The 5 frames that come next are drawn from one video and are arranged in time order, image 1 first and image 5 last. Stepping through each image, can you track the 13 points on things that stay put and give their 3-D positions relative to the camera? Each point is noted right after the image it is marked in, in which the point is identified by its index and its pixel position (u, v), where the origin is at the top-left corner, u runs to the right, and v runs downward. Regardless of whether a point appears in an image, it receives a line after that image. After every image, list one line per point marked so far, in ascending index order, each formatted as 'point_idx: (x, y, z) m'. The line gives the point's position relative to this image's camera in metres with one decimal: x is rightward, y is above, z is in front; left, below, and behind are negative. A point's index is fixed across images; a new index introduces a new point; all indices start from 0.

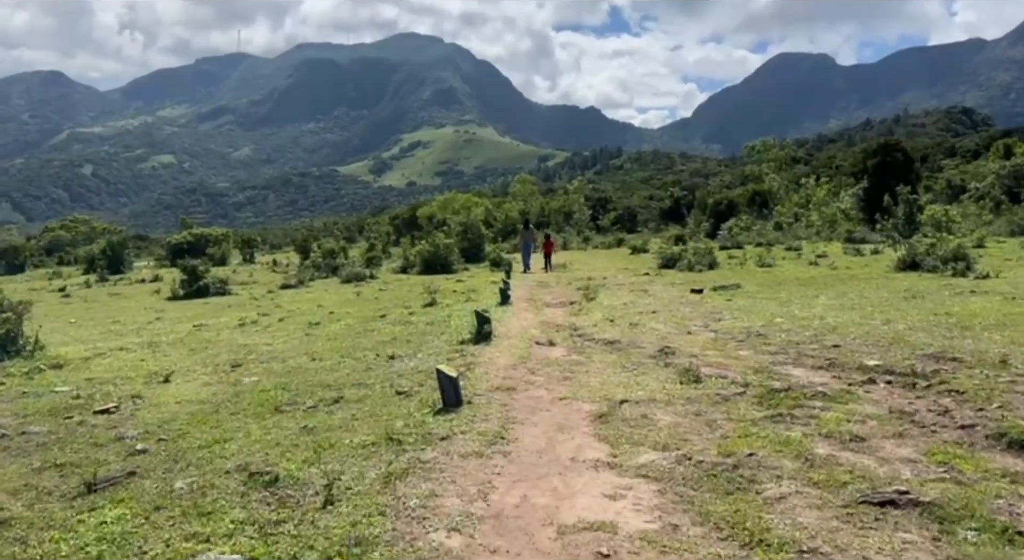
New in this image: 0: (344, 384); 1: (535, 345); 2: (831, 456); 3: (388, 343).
0: (-3.0, -1.9, +14.3) m
1: (+0.5, -1.4, +17.0) m
2: (+3.5, -1.9, +8.8) m
3: (-2.9, -1.5, +18.7) m
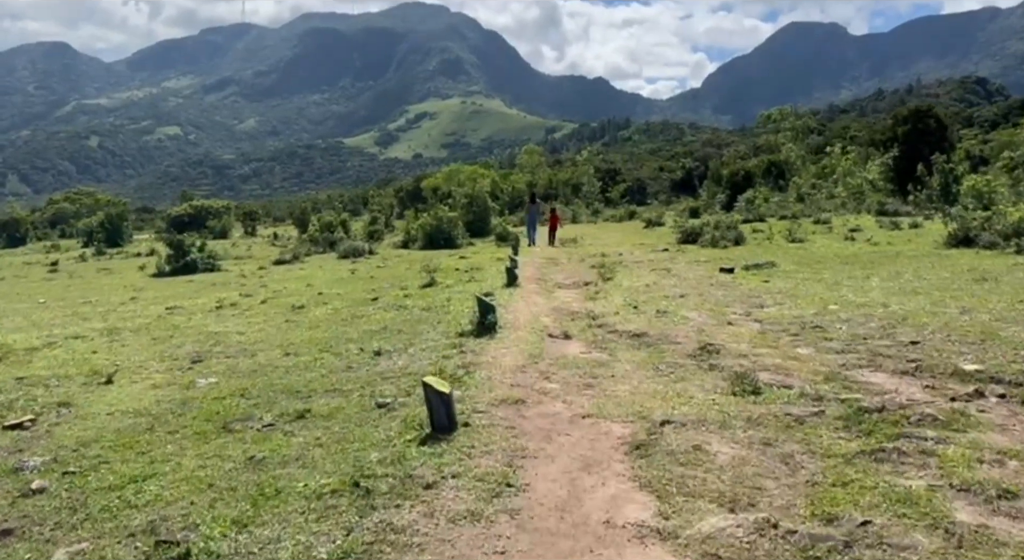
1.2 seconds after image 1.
0: (-2.8, -1.6, +11.7) m
1: (+0.6, -1.0, +14.3) m
2: (+3.5, -1.9, +6.1) m
3: (-2.7, -1.1, +16.0) m
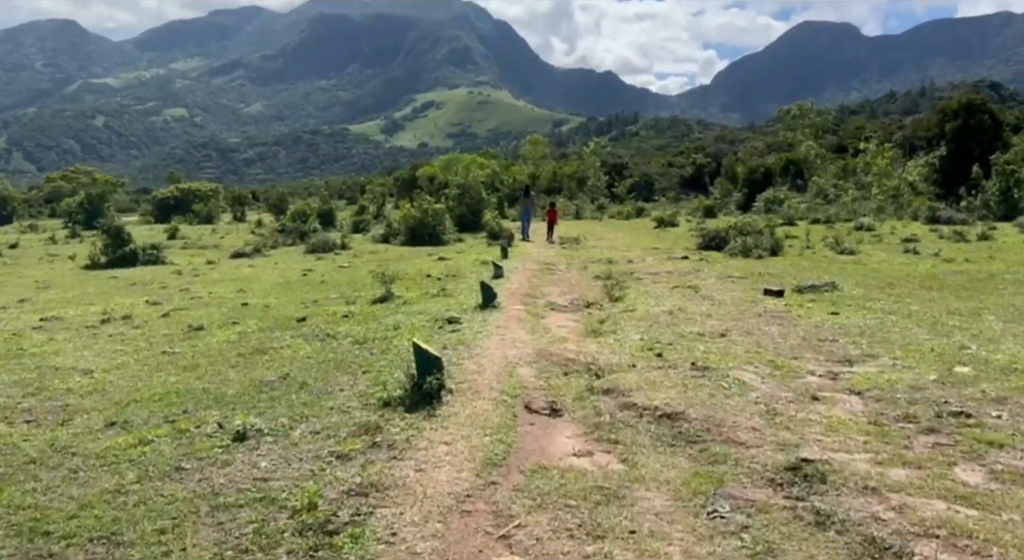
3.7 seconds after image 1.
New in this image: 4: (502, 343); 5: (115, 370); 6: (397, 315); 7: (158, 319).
0: (-3.4, -2.0, +6.2) m
1: (+0.1, -1.5, +8.8) m
2: (+3.0, -2.5, +0.6) m
3: (-3.2, -1.4, +10.6) m
4: (-0.2, -0.9, +12.4) m
5: (-6.1, -1.4, +12.5) m
6: (-2.2, -0.7, +15.8) m
7: (-7.6, -0.8, +17.4) m
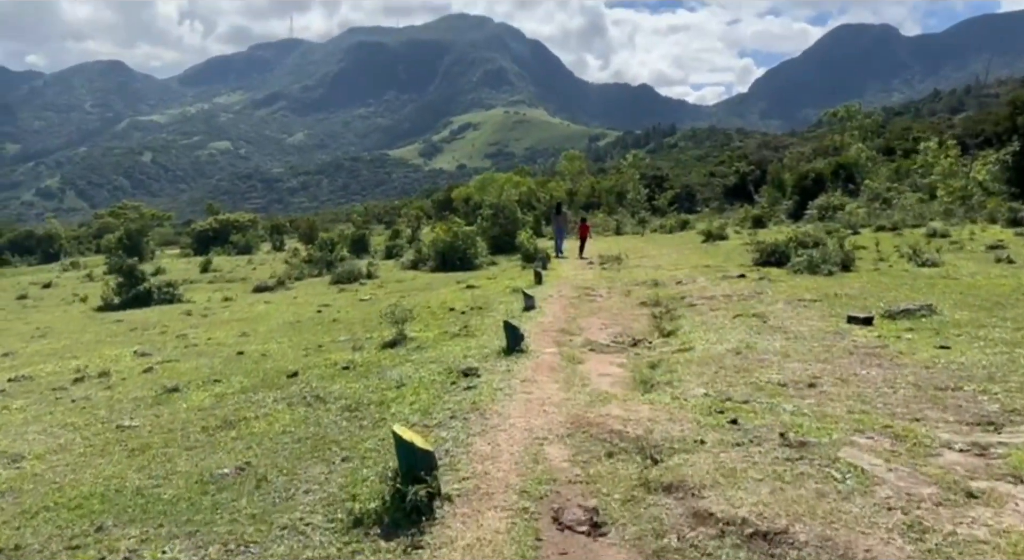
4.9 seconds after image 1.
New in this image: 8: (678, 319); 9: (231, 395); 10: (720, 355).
0: (-3.3, -2.5, +3.7) m
1: (+0.3, -2.0, +6.1) m
2: (+2.7, -2.7, -2.2) m
3: (-3.0, -2.1, +8.0) m
4: (+0.2, -1.5, +9.8) m
5: (-5.8, -2.2, +10.1) m
6: (-1.7, -1.4, +13.2) m
7: (-7.0, -1.8, +15.1) m
8: (+3.4, -0.8, +16.4) m
9: (-4.3, -1.8, +12.4) m
10: (+3.2, -1.1, +12.4) m
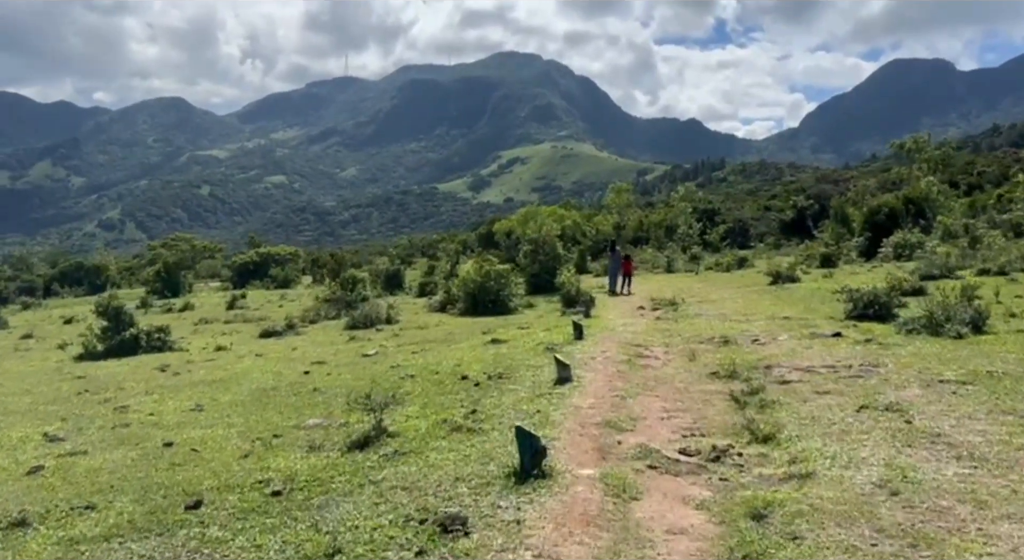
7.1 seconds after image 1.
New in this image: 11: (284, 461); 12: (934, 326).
0: (-3.7, -3.0, -0.8) m
1: (+0.1, -2.6, +1.5) m
2: (+2.0, -3.0, -7.0) m
3: (-3.1, -2.7, +3.6) m
4: (+0.2, -2.3, +5.1) m
5: (-5.8, -2.9, +5.8) m
6: (-1.6, -2.3, +8.7) m
7: (-6.7, -2.7, +10.8) m
8: (+3.8, -1.8, +11.5) m
9: (-4.2, -2.6, +8.0) m
10: (+3.3, -2.0, +7.6) m
11: (-2.9, -2.3, +10.4) m
12: (+9.2, -1.0, +17.6) m
